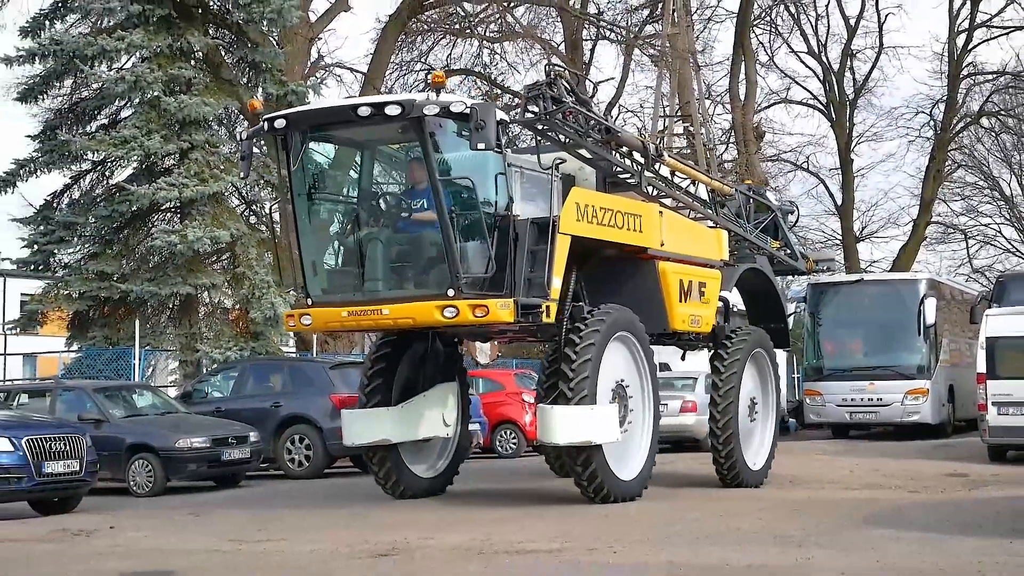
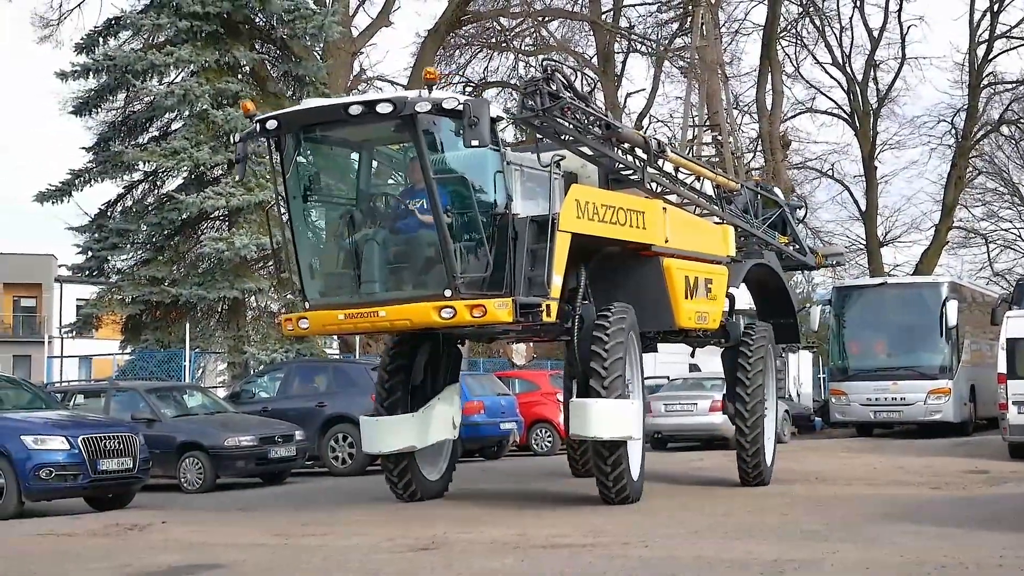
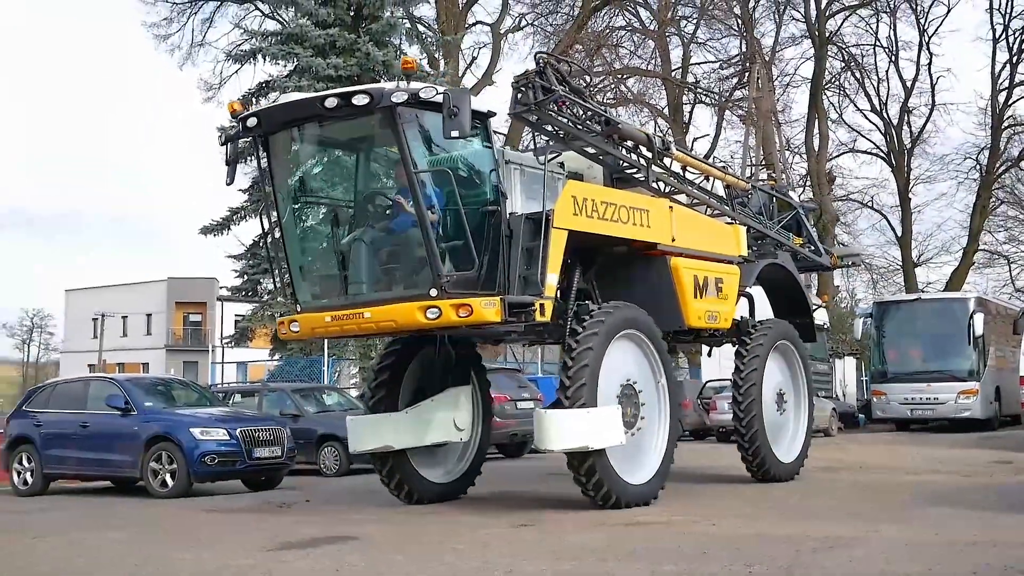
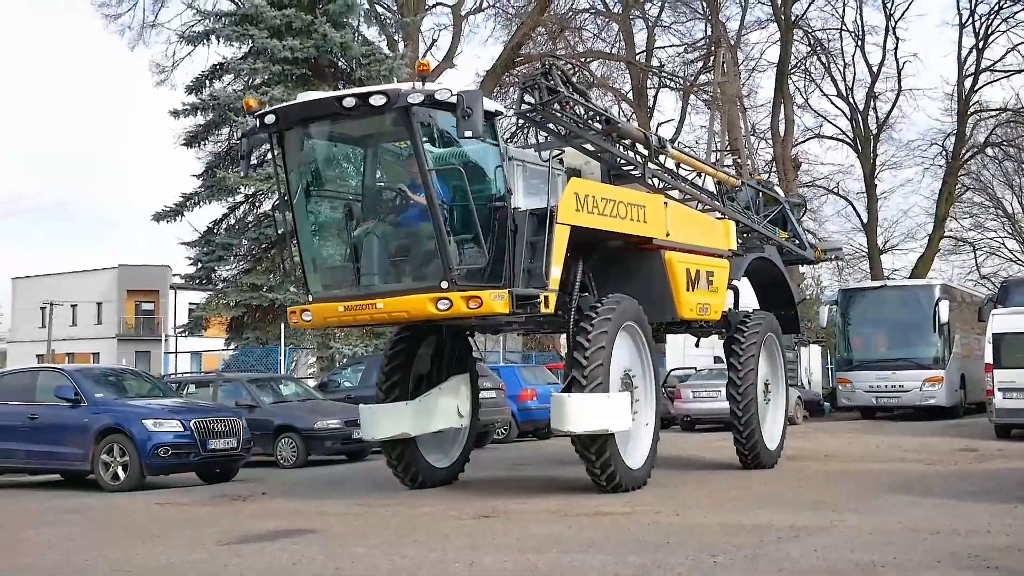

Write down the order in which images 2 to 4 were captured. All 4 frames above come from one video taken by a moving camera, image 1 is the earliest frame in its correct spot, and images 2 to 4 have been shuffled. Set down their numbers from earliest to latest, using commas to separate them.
2, 4, 3
